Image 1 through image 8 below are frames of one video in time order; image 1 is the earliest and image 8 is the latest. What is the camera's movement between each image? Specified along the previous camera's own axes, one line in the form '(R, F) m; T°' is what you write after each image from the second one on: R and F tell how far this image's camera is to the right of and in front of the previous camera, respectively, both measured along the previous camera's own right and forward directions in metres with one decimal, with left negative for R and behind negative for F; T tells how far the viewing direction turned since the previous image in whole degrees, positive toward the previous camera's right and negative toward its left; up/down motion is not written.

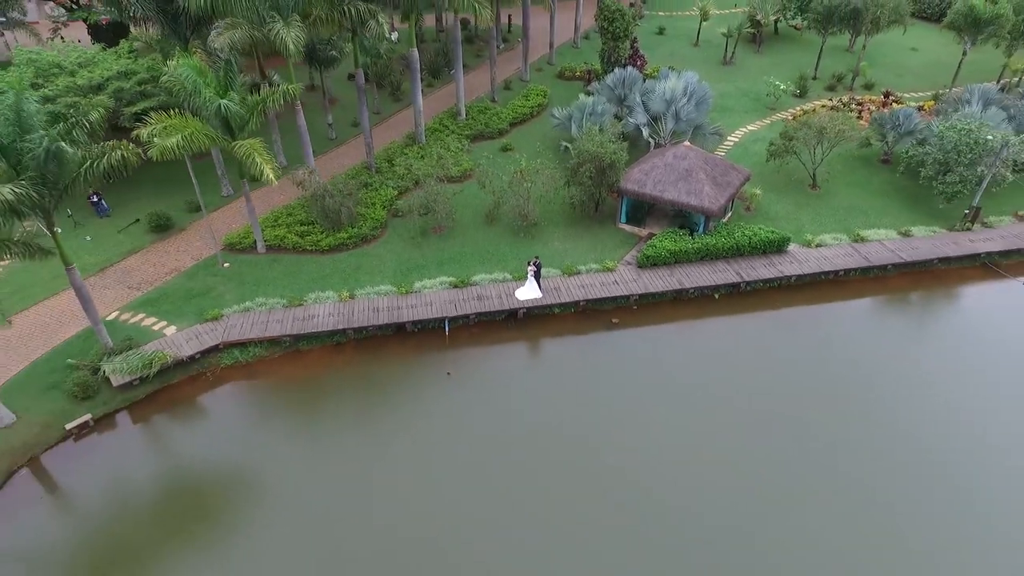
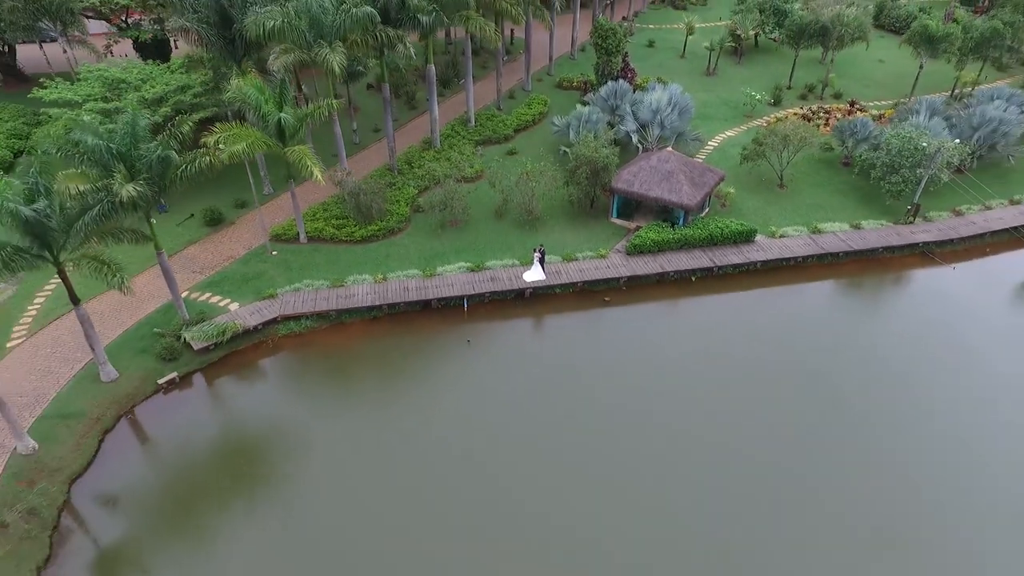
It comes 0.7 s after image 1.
(-0.4, -3.3) m; 0°
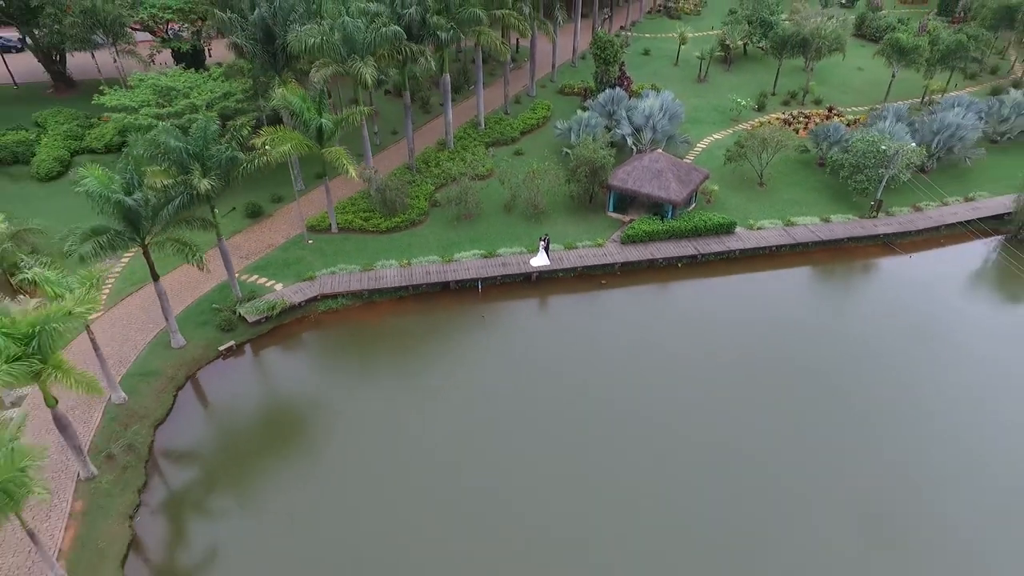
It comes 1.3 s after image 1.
(-0.3, -3.0) m; 0°
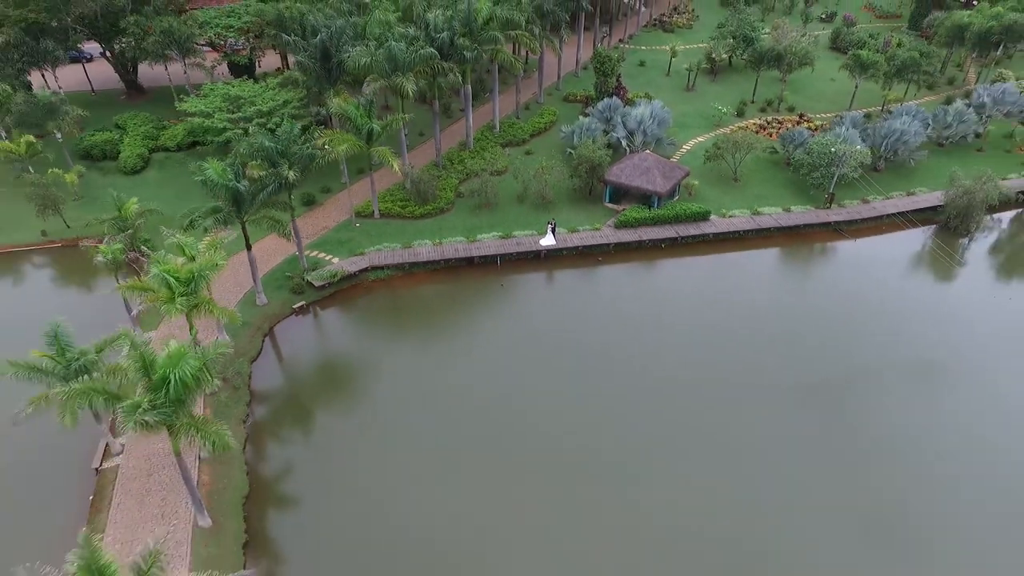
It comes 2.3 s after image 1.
(-0.5, -5.3) m; 0°
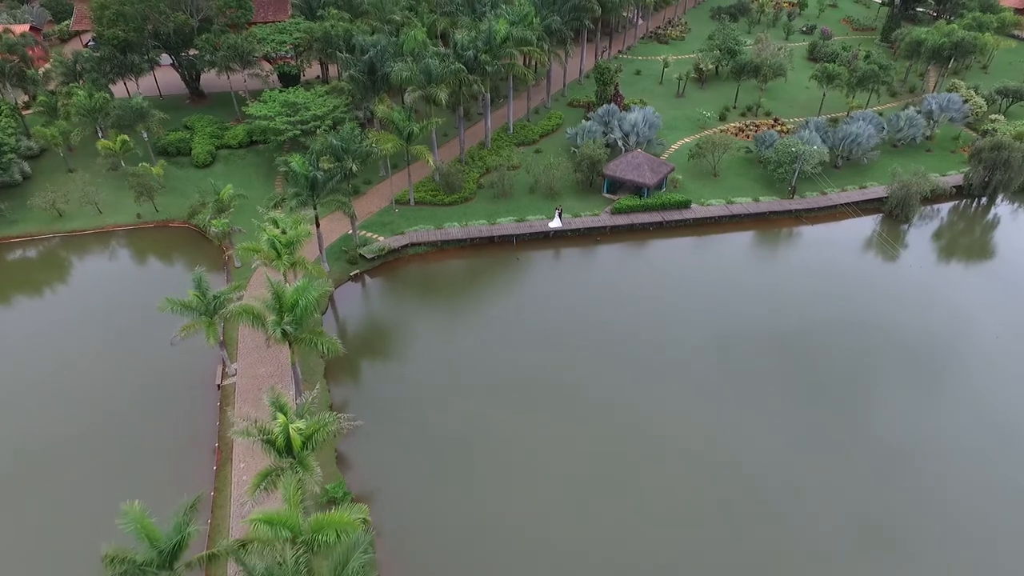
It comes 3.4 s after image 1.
(-0.6, -6.1) m; 0°
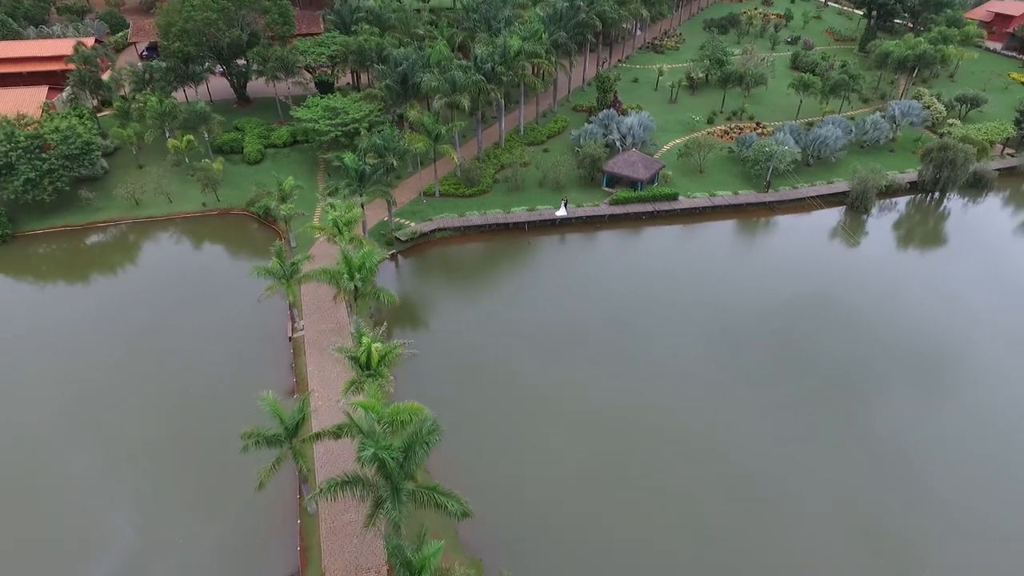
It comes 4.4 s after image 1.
(-0.6, -5.9) m; 0°
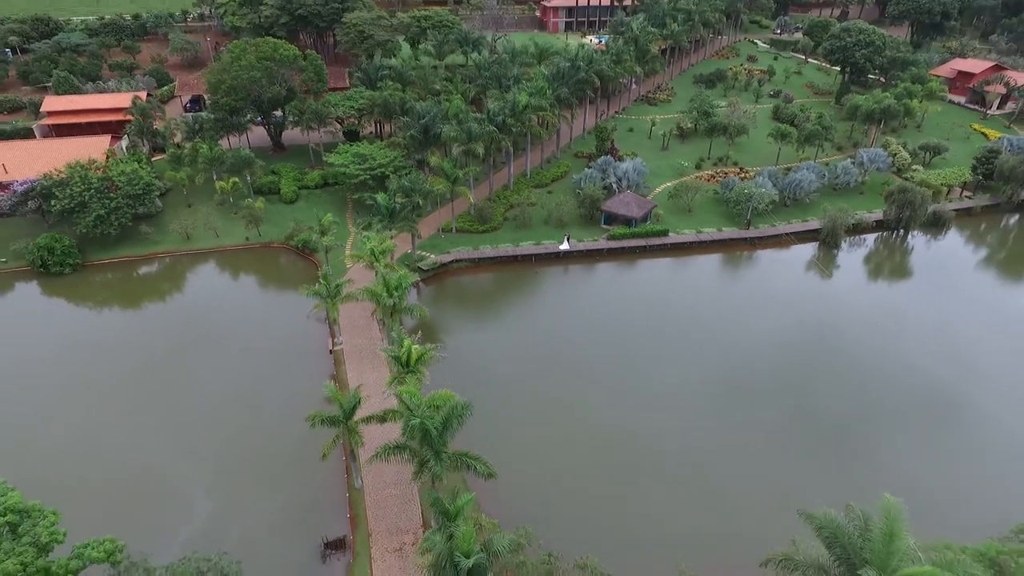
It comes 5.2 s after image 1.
(-0.5, -4.9) m; 0°
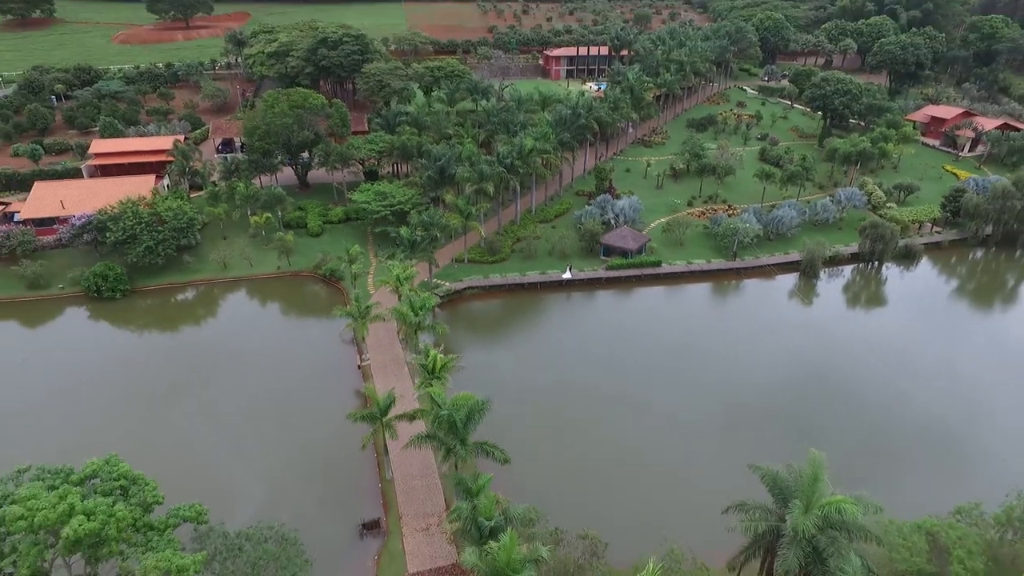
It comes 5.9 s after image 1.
(-0.4, -4.5) m; 0°
